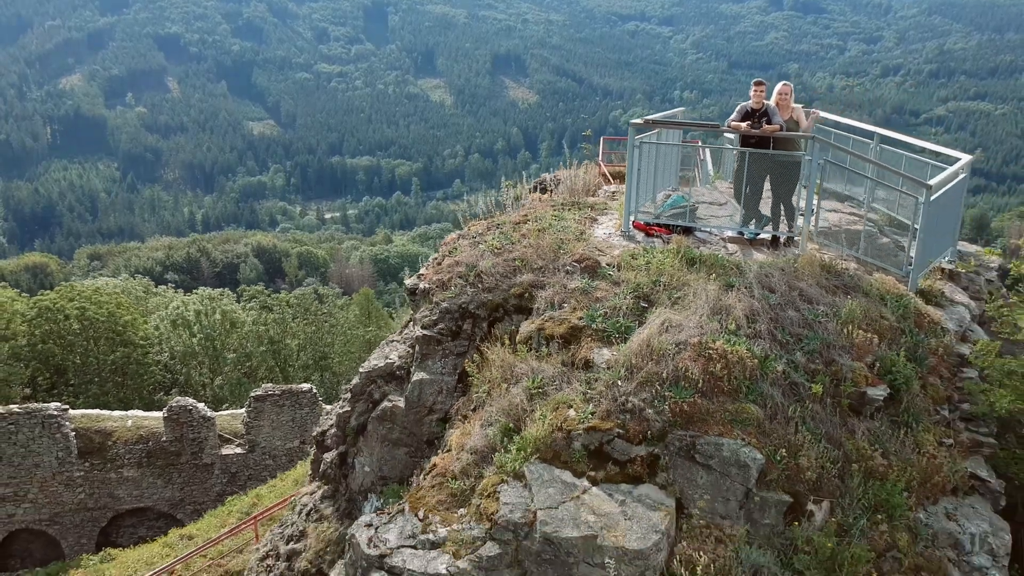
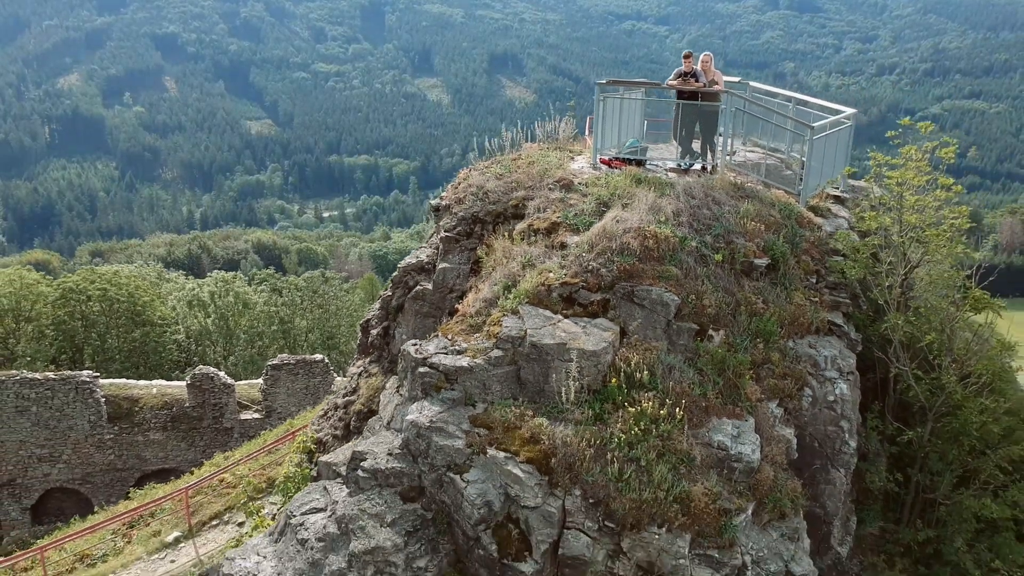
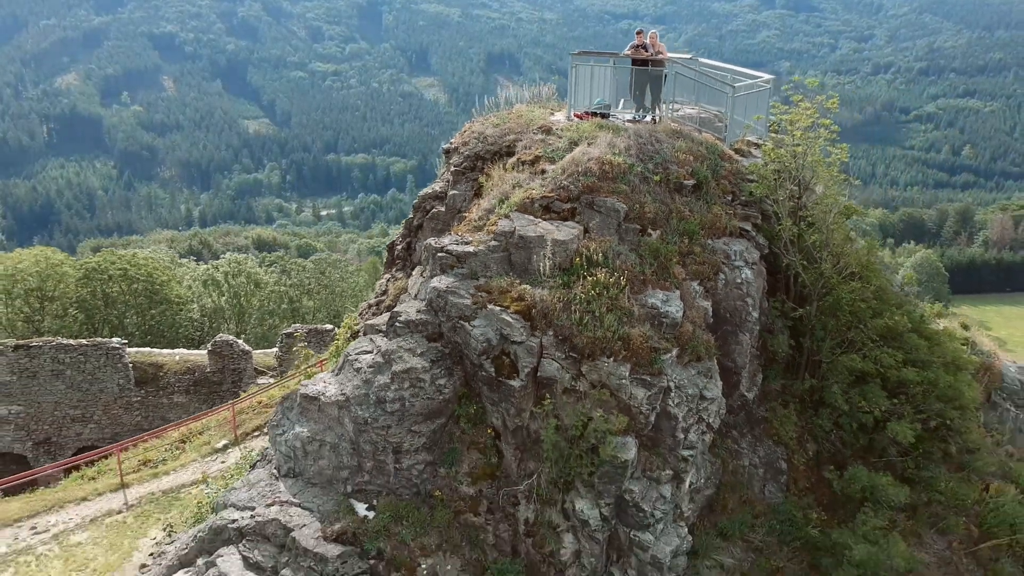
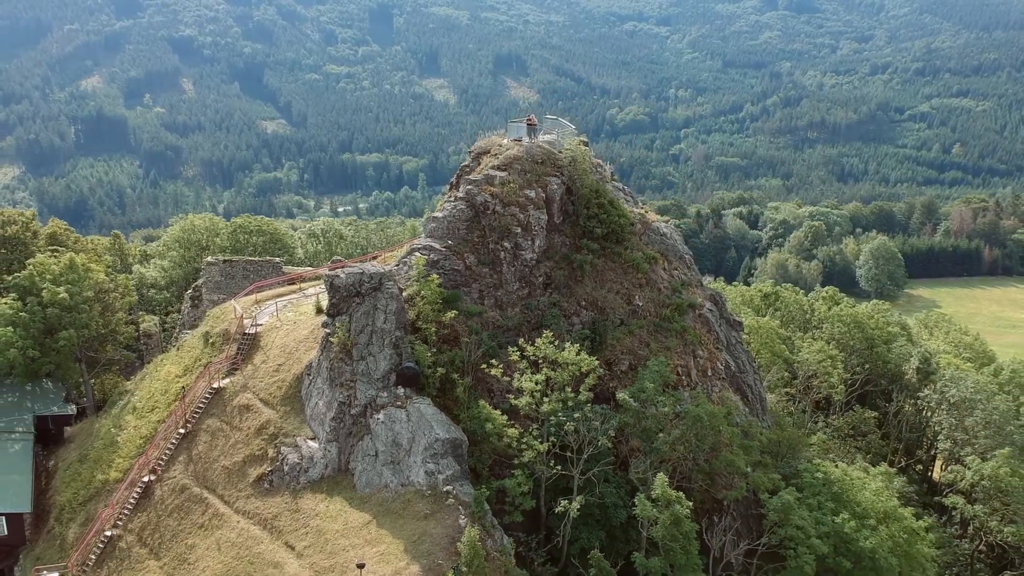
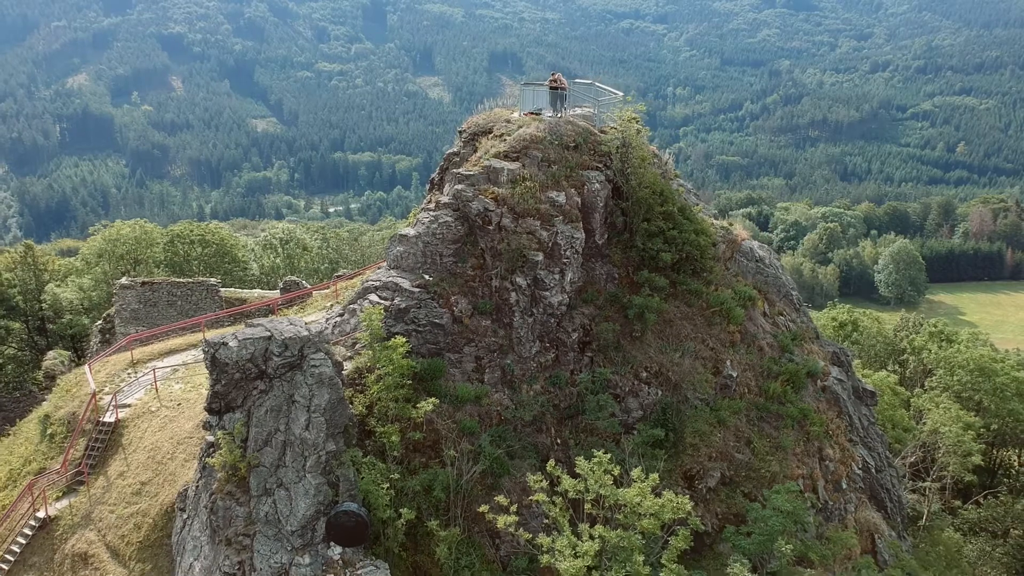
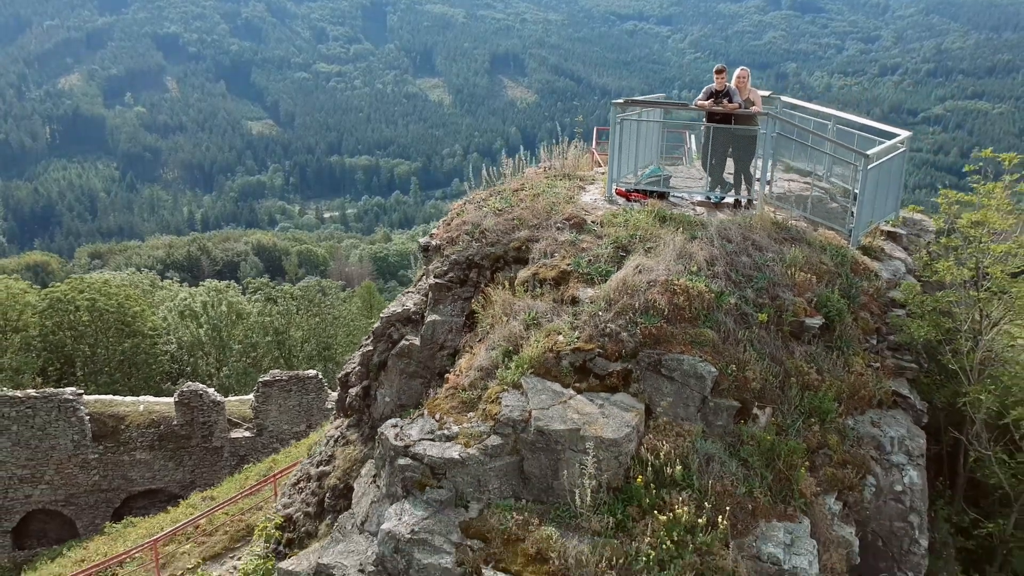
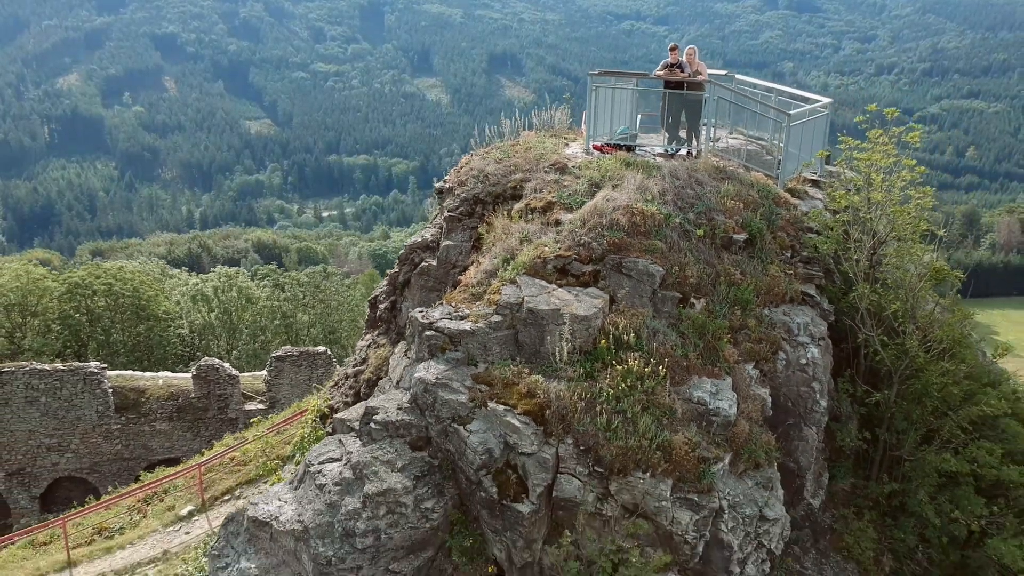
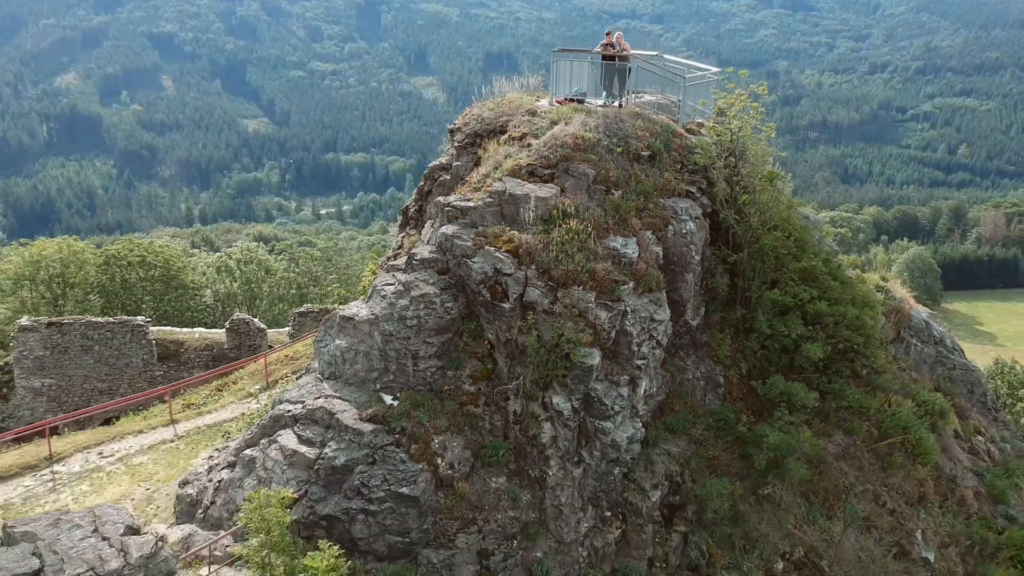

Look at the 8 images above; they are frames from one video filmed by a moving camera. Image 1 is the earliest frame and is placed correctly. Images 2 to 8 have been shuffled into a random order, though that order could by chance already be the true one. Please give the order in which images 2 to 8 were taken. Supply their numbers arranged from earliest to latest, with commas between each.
6, 2, 7, 3, 8, 5, 4
